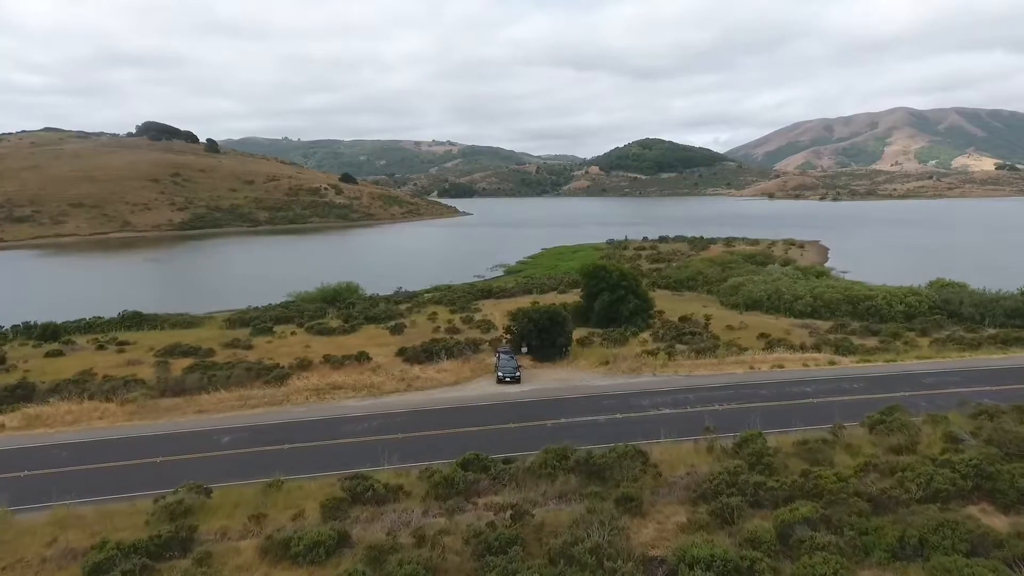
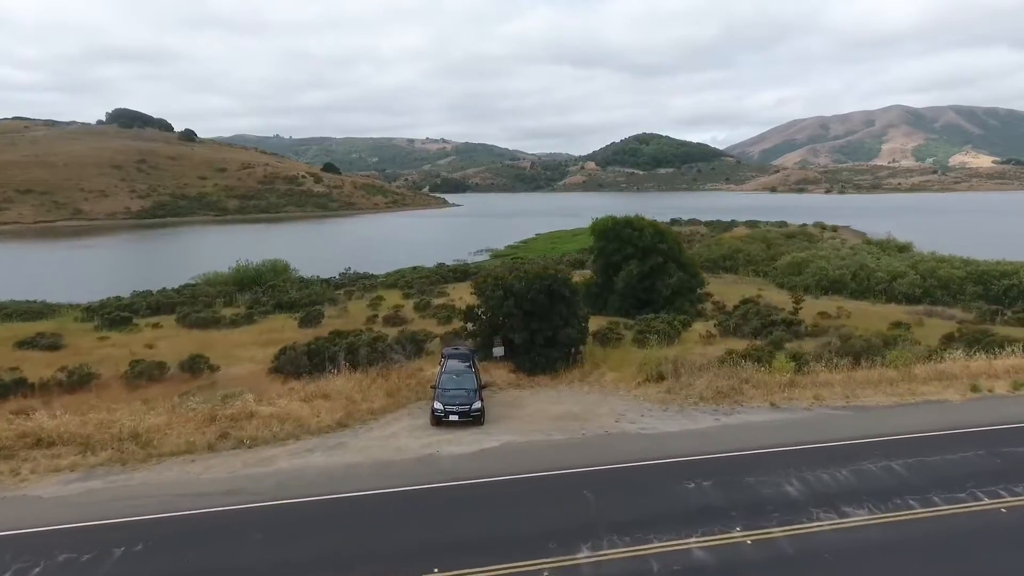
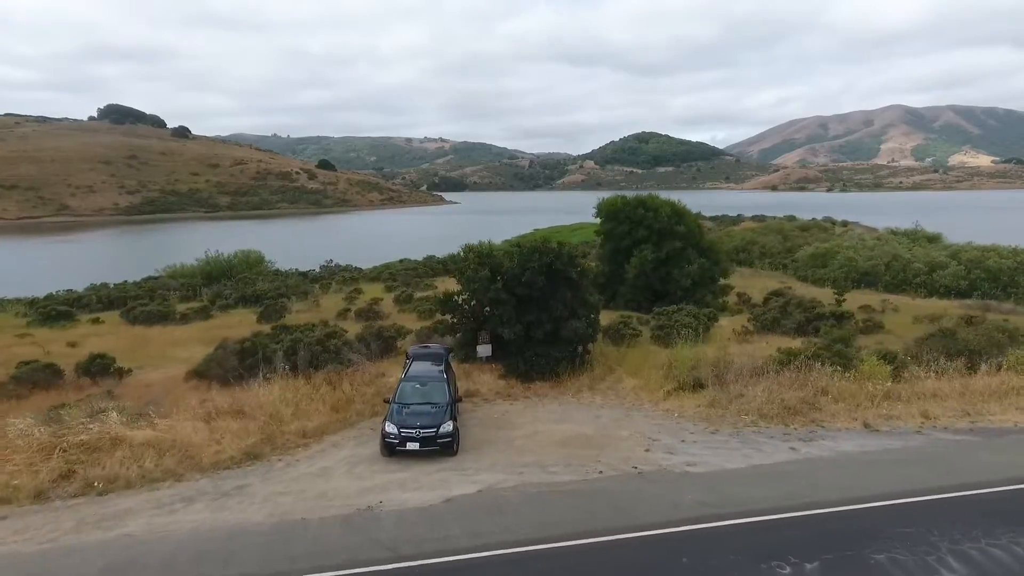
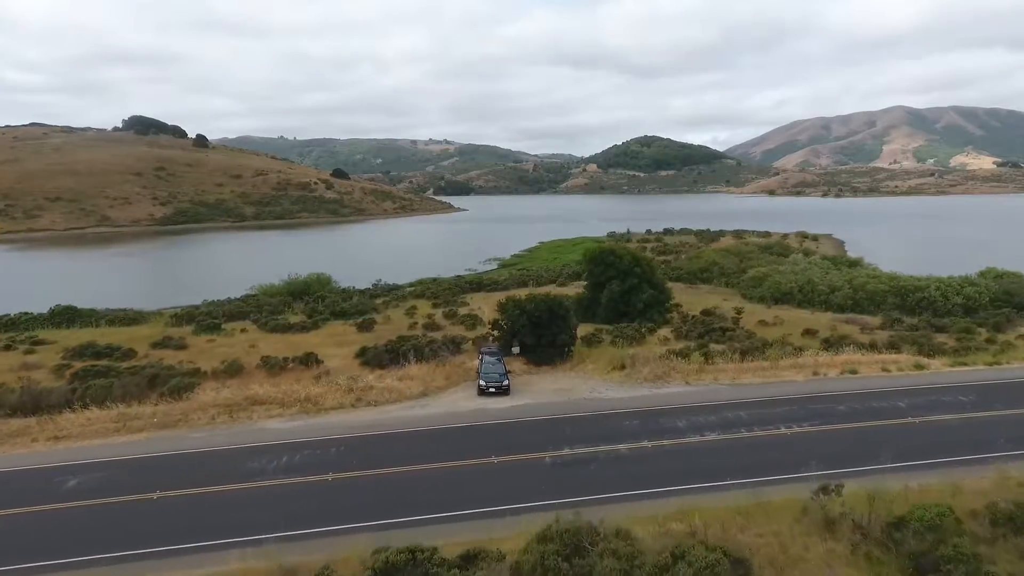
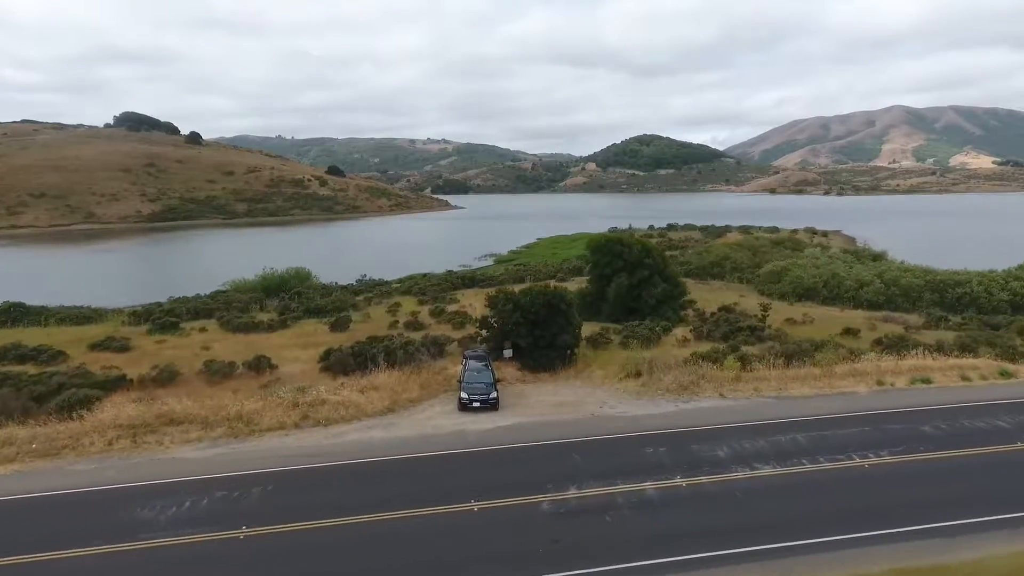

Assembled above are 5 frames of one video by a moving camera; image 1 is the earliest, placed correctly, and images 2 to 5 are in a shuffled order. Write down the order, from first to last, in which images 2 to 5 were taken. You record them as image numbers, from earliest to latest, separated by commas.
4, 5, 2, 3
